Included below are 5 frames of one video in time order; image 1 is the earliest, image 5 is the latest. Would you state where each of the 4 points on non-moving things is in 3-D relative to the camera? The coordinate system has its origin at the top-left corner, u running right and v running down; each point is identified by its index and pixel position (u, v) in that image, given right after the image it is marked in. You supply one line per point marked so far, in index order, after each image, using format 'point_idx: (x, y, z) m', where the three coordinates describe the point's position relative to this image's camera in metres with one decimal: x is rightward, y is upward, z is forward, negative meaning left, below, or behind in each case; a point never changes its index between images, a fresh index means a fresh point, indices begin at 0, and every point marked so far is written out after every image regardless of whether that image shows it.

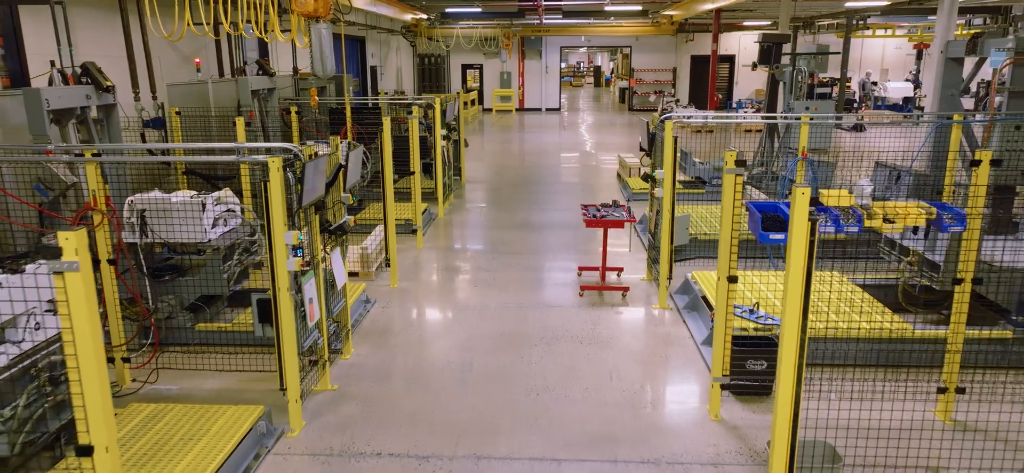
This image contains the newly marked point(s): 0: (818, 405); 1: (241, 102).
0: (+1.6, -0.9, +3.3) m
1: (-2.9, +1.4, +6.8) m
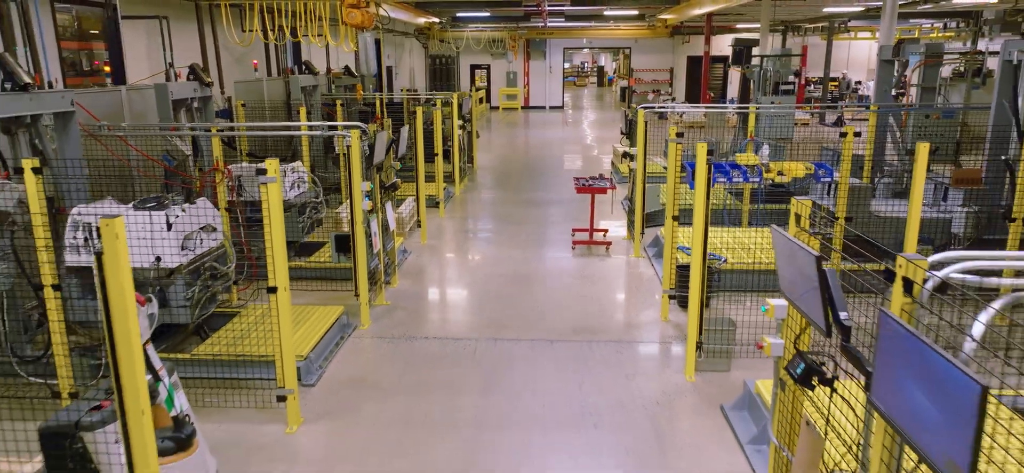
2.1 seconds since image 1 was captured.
0: (+1.6, -0.5, +4.6) m
1: (-2.8, +1.8, +8.2) m
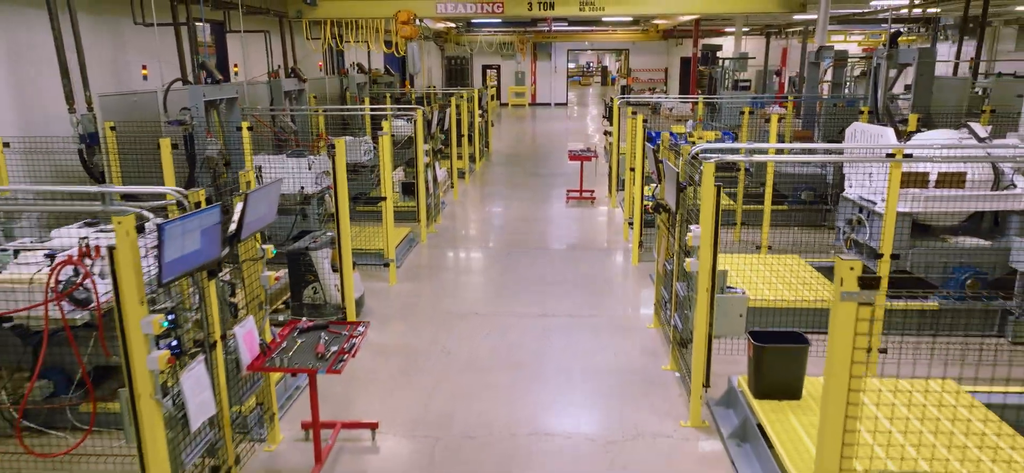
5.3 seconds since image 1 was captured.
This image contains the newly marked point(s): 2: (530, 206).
0: (+1.7, 0.0, +6.9) m
1: (-2.6, +2.3, +10.4) m
2: (+0.2, +0.4, +9.0) m
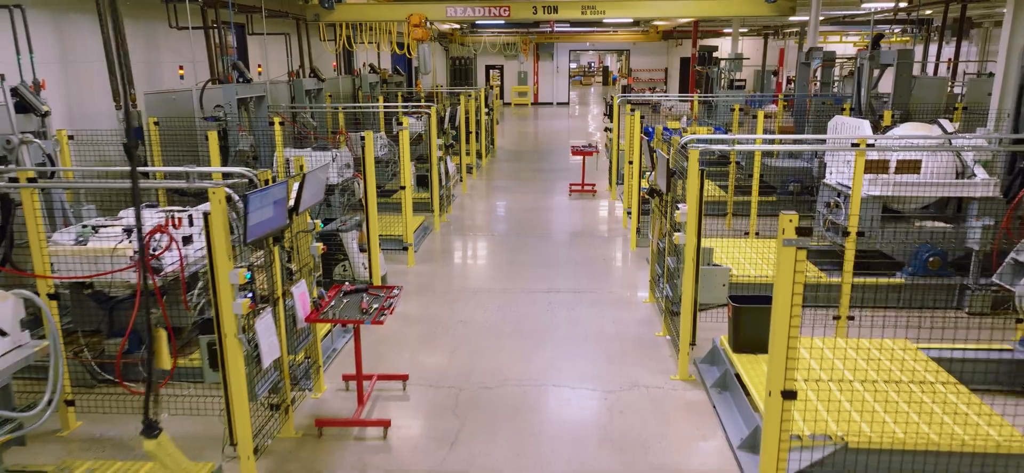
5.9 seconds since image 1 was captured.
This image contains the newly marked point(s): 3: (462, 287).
0: (+1.8, +0.2, +7.4) m
1: (-2.5, +2.5, +11.0) m
2: (+0.3, +0.6, +9.5) m
3: (-0.4, -0.4, +5.7) m
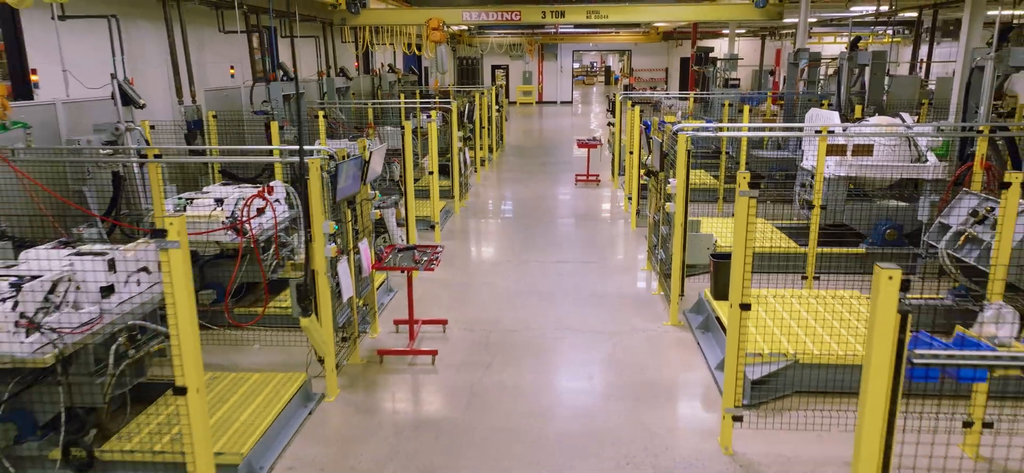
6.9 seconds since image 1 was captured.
0: (+2.0, +0.4, +8.2) m
1: (-2.4, +2.7, +11.8) m
2: (+0.5, +0.8, +10.4) m
3: (-0.3, -0.2, +6.5) m
